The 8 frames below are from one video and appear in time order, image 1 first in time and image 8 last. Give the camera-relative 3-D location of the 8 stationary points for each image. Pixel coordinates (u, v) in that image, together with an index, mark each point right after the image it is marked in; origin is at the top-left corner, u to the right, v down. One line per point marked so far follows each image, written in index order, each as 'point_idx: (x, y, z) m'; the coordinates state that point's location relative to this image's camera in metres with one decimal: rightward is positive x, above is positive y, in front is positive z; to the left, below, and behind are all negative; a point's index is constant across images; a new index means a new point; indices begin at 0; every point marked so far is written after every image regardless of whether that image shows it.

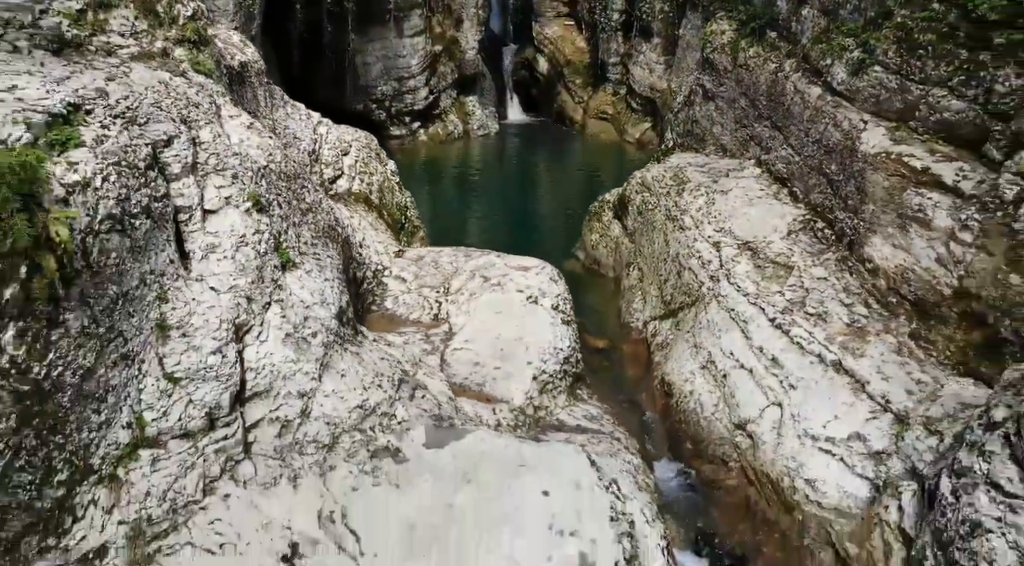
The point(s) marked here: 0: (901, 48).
0: (+3.7, +2.2, +6.5) m
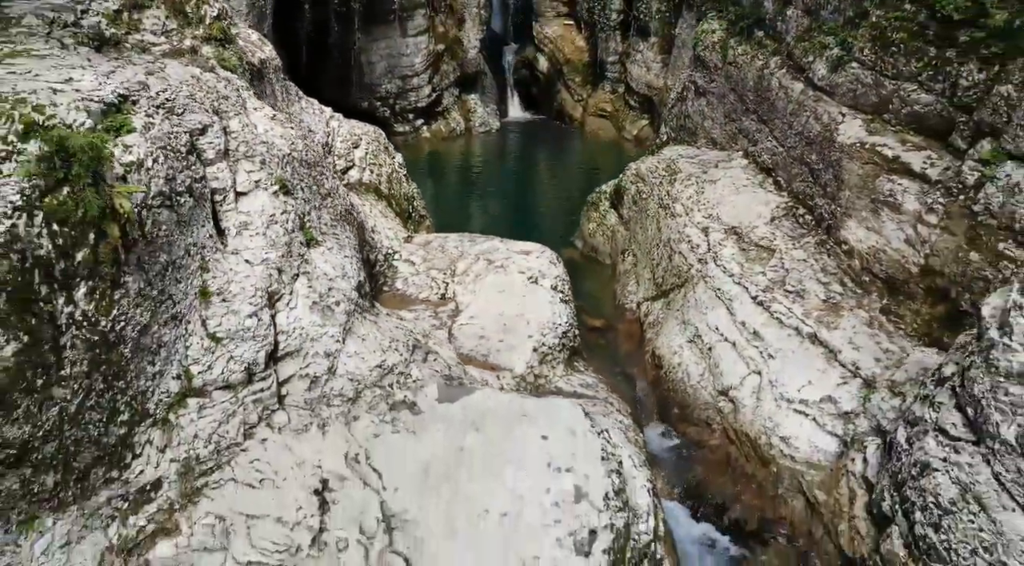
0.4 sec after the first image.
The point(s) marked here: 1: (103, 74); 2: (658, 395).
0: (+3.7, +2.4, +7.0) m
1: (-2.8, +1.4, +4.8) m
2: (+1.4, -1.1, +6.6) m
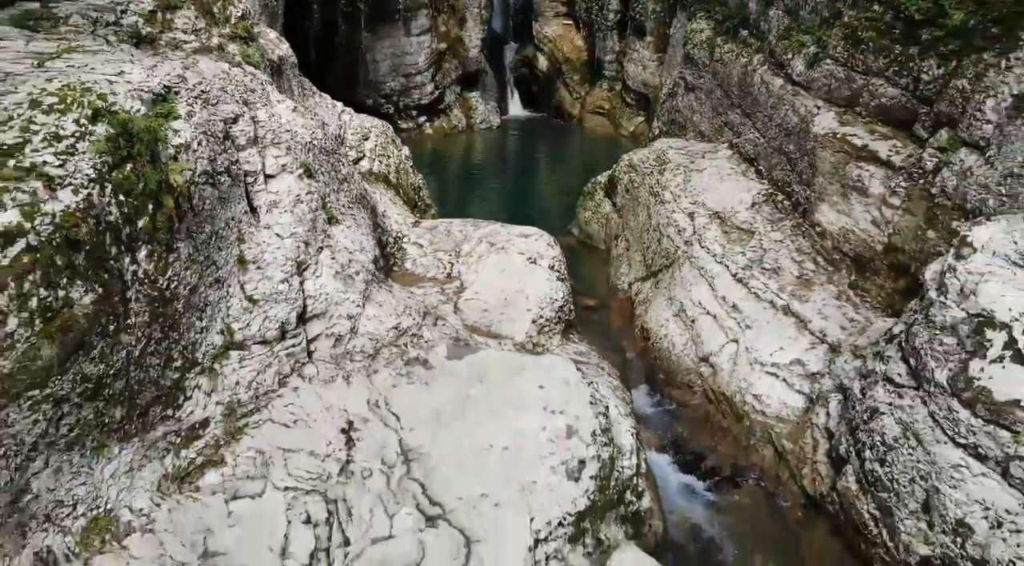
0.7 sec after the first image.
0: (+3.7, +2.6, +7.6) m
1: (-2.8, +1.7, +5.4) m
2: (+1.4, -0.8, +7.2) m
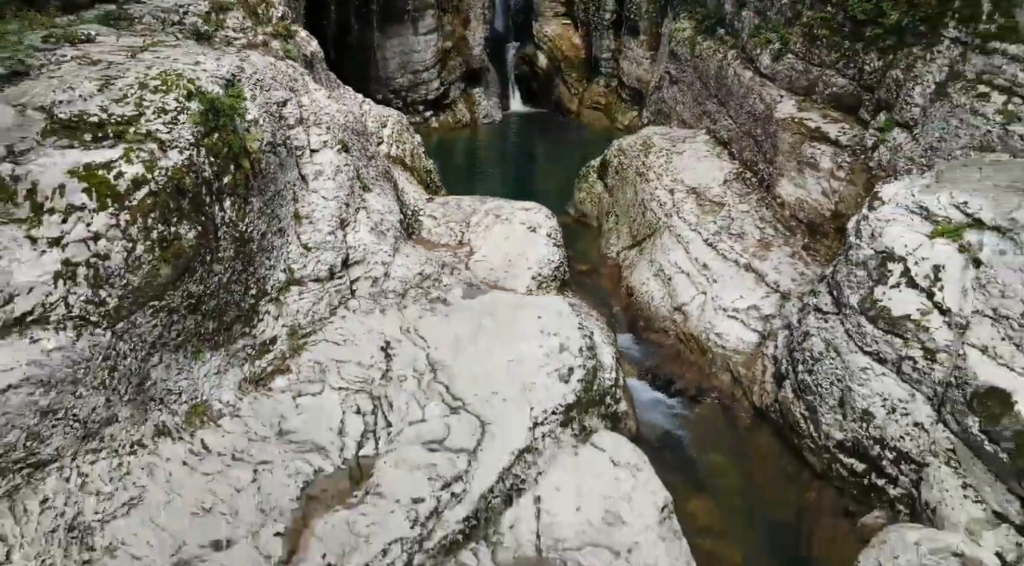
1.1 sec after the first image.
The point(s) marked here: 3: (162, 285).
0: (+3.7, +3.1, +8.8) m
1: (-2.8, +2.1, +6.5) m
2: (+1.4, -0.4, +8.4) m
3: (-2.5, 0.0, +5.1) m
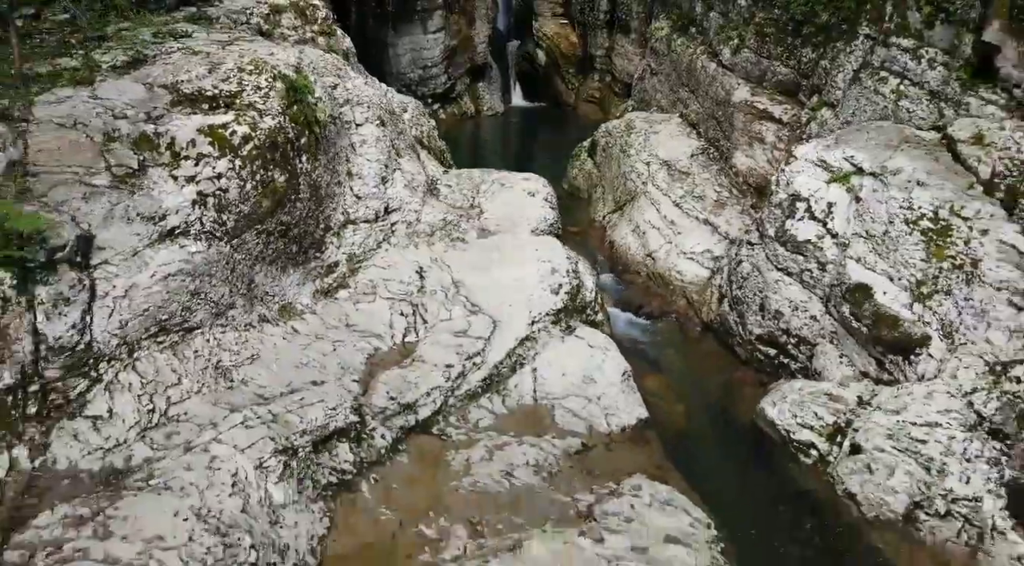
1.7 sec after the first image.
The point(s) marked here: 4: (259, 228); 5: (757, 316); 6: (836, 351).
0: (+3.8, +3.8, +10.6) m
1: (-2.7, +2.8, +8.4) m
2: (+1.5, +0.3, +10.2) m
3: (-2.5, +0.7, +6.9) m
4: (-2.5, +0.6, +6.9) m
5: (+2.6, -0.4, +7.3) m
6: (+3.1, -0.7, +6.6) m
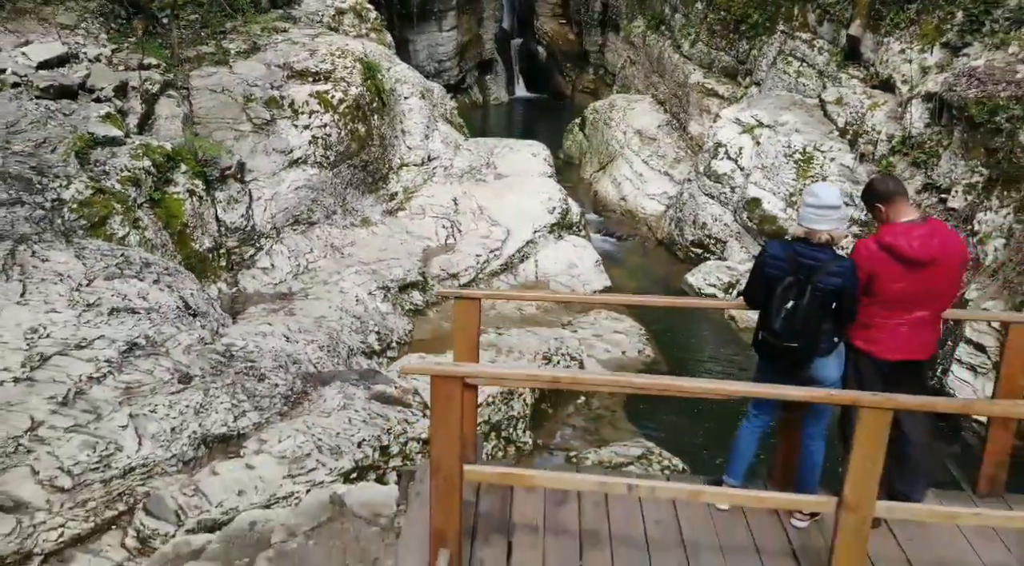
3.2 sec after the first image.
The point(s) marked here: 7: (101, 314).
0: (+3.9, +5.0, +13.8) m
1: (-2.6, +4.0, +11.5) m
2: (+1.6, +1.5, +13.4) m
3: (-2.3, +1.9, +10.1) m
4: (-2.4, +1.8, +10.0) m
5: (+2.7, +0.8, +10.4) m
6: (+3.2, +0.5, +9.8) m
7: (-3.5, -0.3, +5.9) m
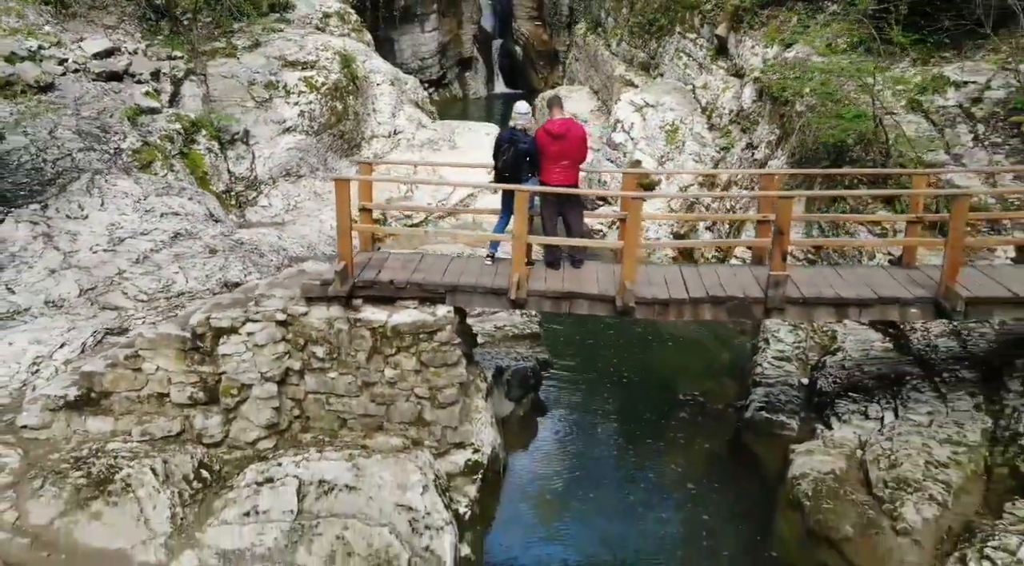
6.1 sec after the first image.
0: (+2.9, +6.0, +16.7) m
1: (-3.7, +5.1, +14.5) m
2: (+0.5, +2.6, +16.3) m
3: (-3.4, +3.0, +13.0) m
4: (-3.4, +2.8, +13.0) m
5: (+1.7, +1.9, +13.4) m
6: (+2.2, +1.6, +12.7) m
7: (-4.6, +0.8, +8.8) m
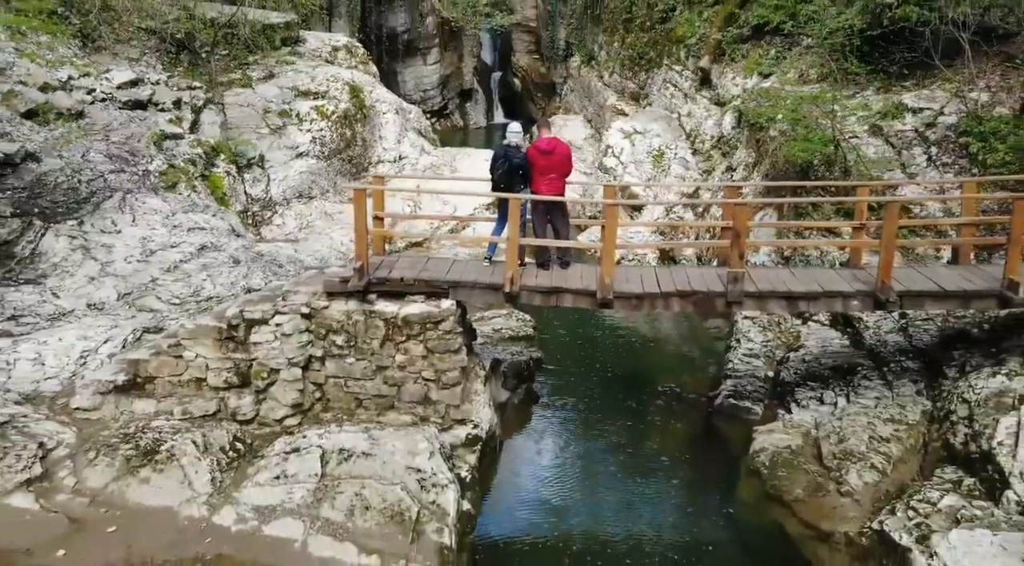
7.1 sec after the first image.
0: (+2.8, +5.6, +17.8) m
1: (-3.7, +4.7, +15.5) m
2: (+0.5, +2.1, +17.2) m
3: (-3.4, +2.7, +14.0) m
4: (-3.5, +2.5, +13.9) m
5: (+1.6, +1.6, +14.3) m
6: (+2.1, +1.3, +13.6) m
7: (-4.6, +0.7, +9.7) m
